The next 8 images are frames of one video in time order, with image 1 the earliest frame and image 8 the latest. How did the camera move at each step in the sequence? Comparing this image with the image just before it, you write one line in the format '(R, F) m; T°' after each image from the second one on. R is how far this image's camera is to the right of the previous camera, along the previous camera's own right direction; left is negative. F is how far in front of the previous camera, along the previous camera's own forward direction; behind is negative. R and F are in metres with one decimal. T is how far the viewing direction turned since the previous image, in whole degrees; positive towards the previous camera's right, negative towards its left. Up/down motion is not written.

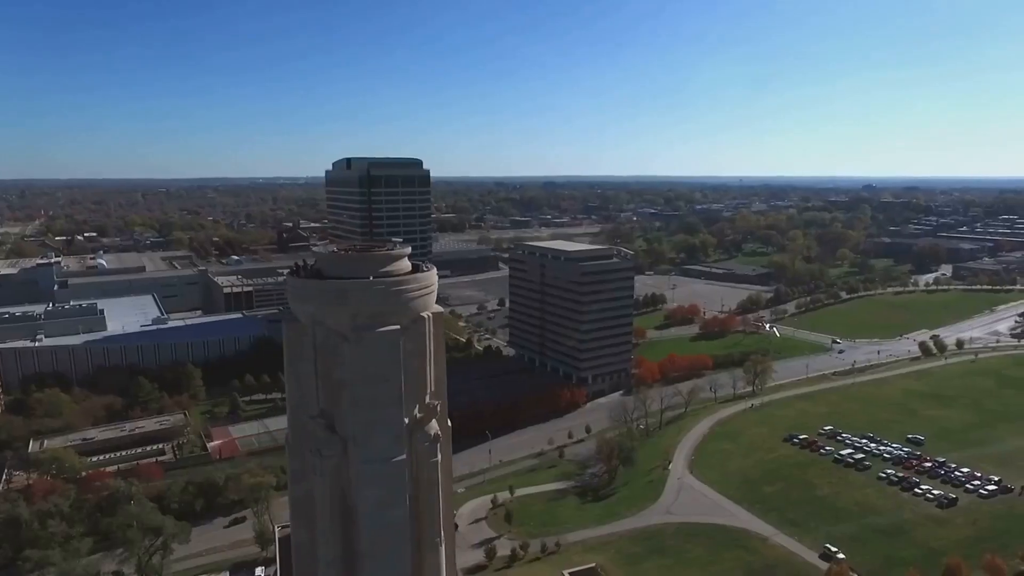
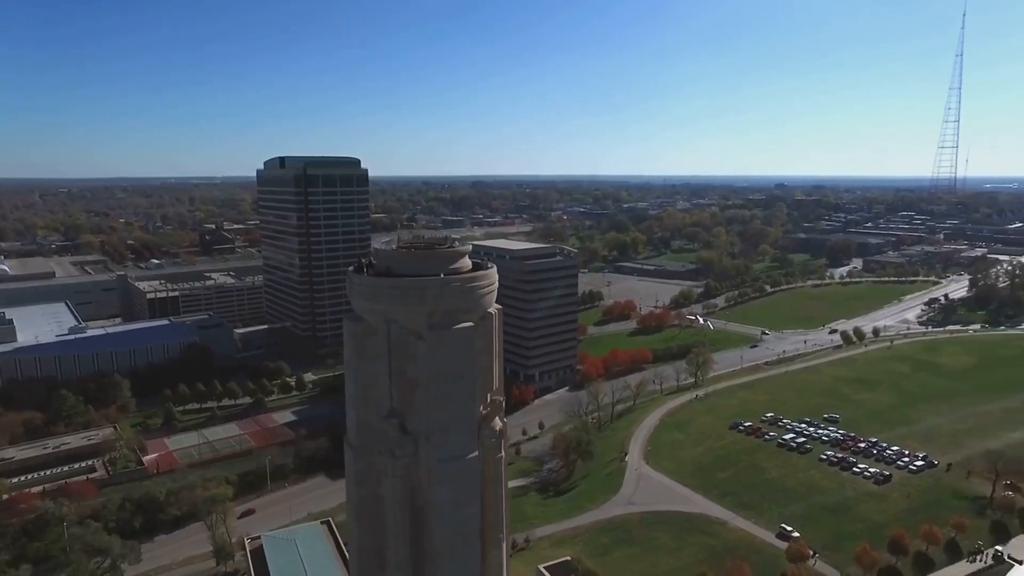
(-1.2, 0.0) m; +6°
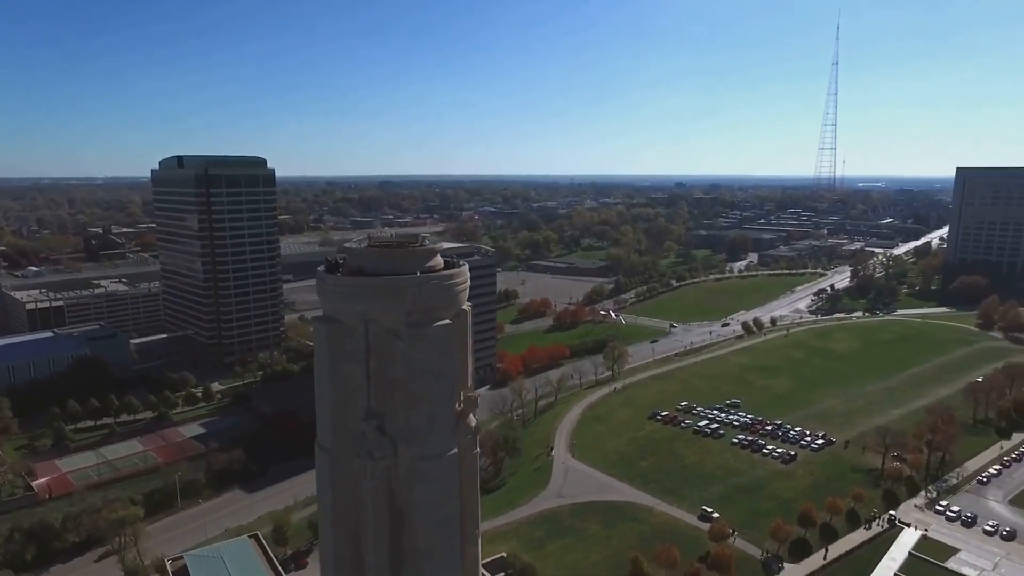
(-0.6, 0.0) m; +8°
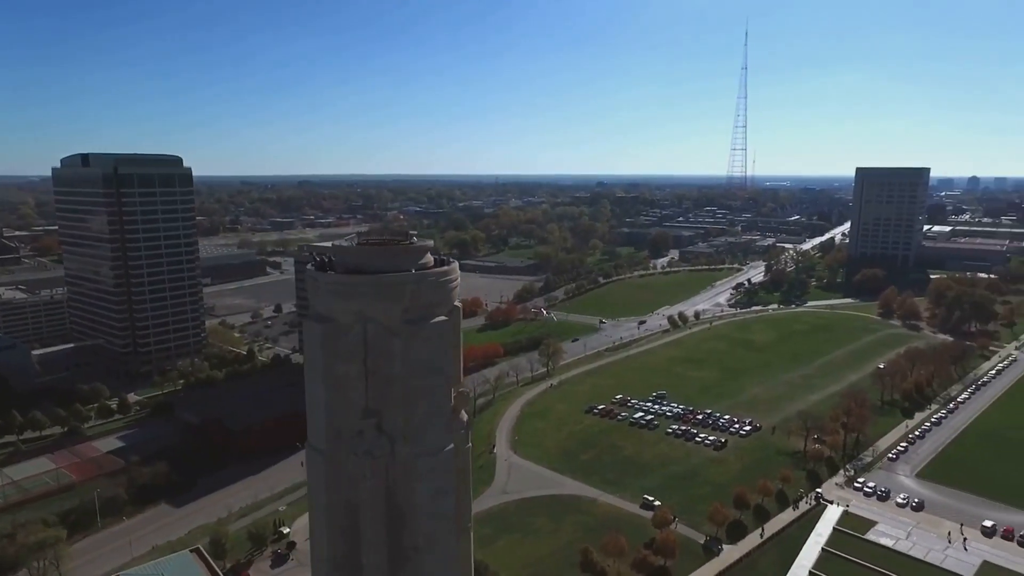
(-0.6, 0.0) m; +6°
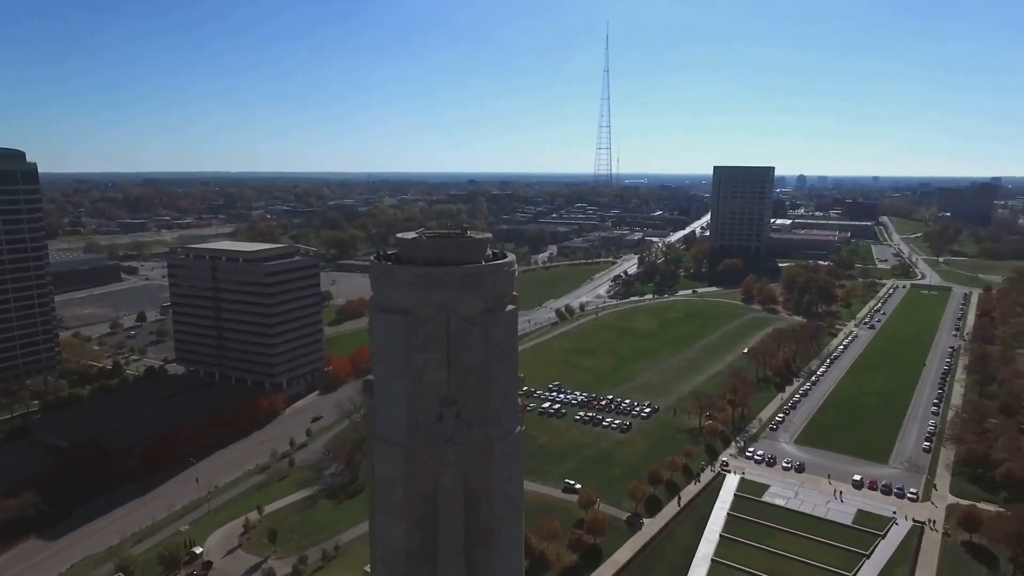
(-1.7, -0.2) m; +11°
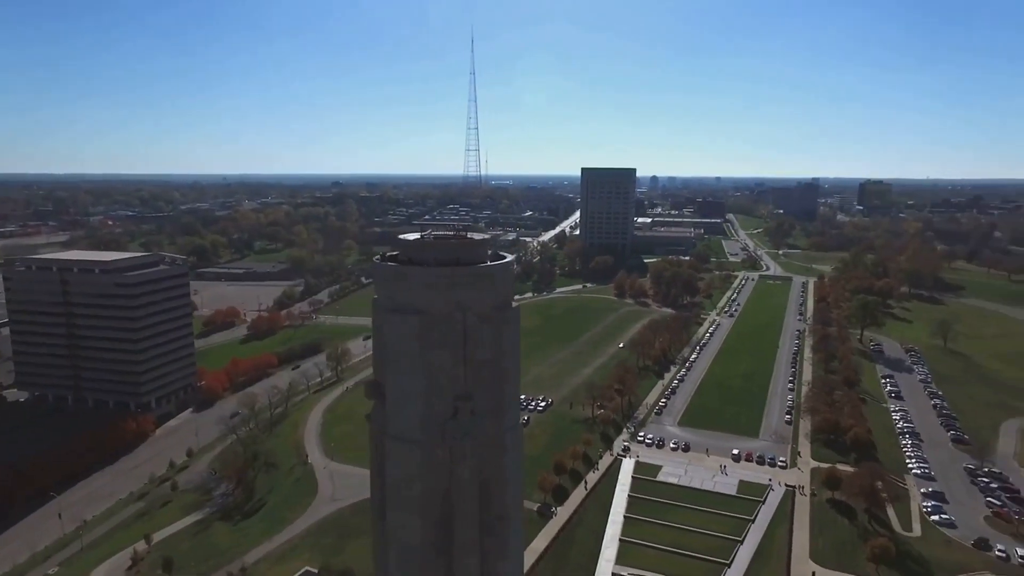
(-1.2, -0.2) m; +11°
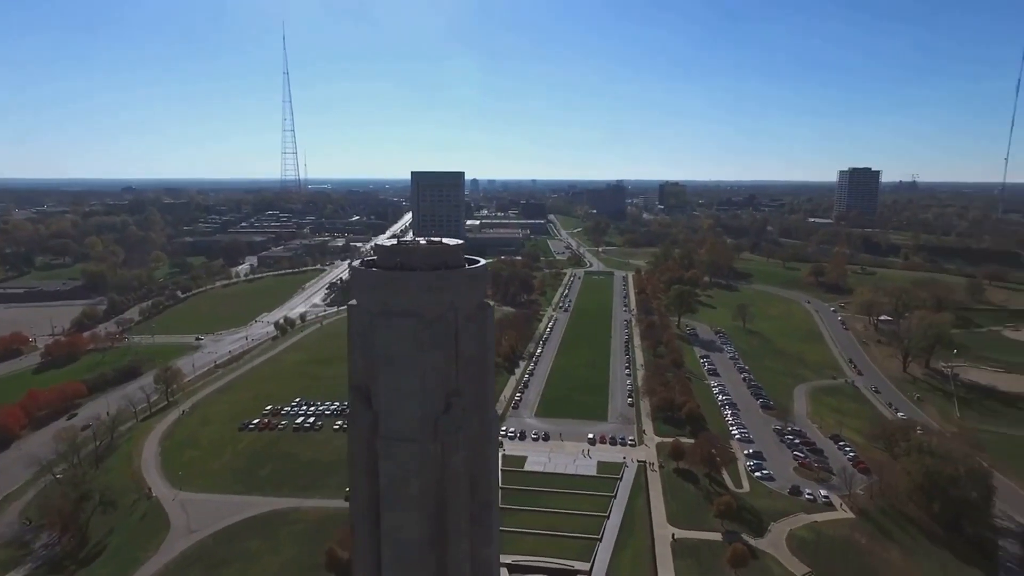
(-1.4, -0.2) m; +15°
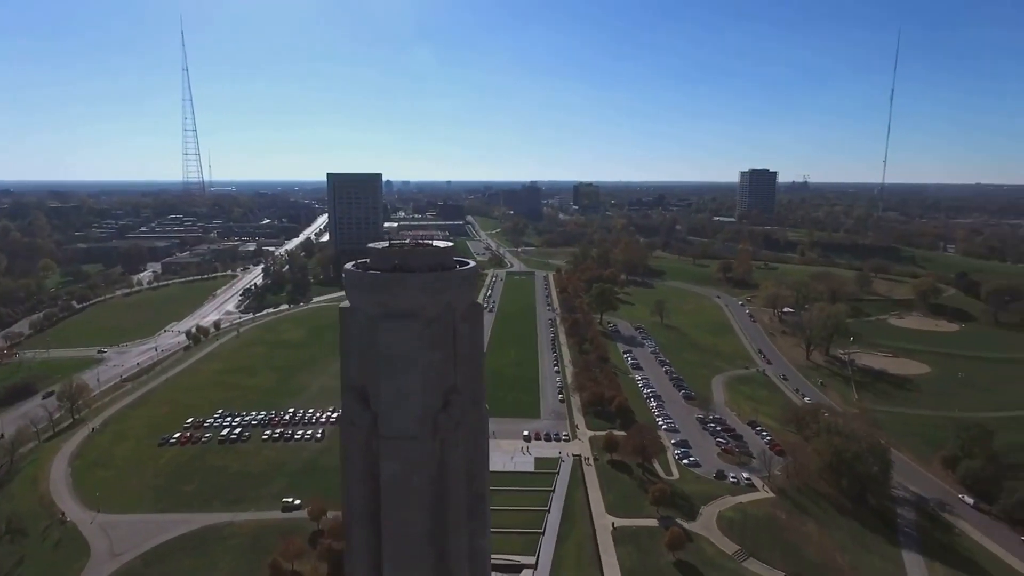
(-0.7, -0.2) m; +7°
